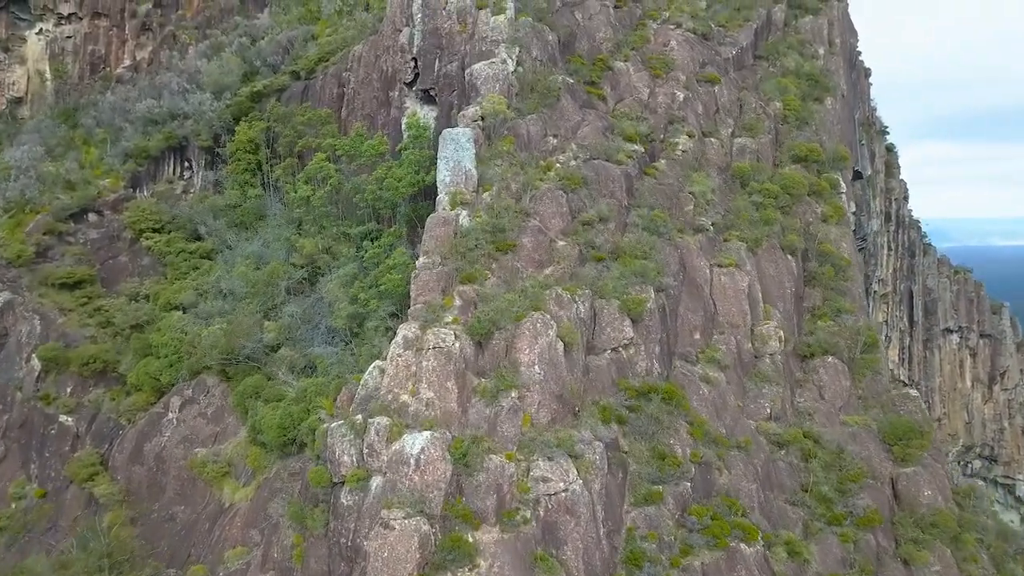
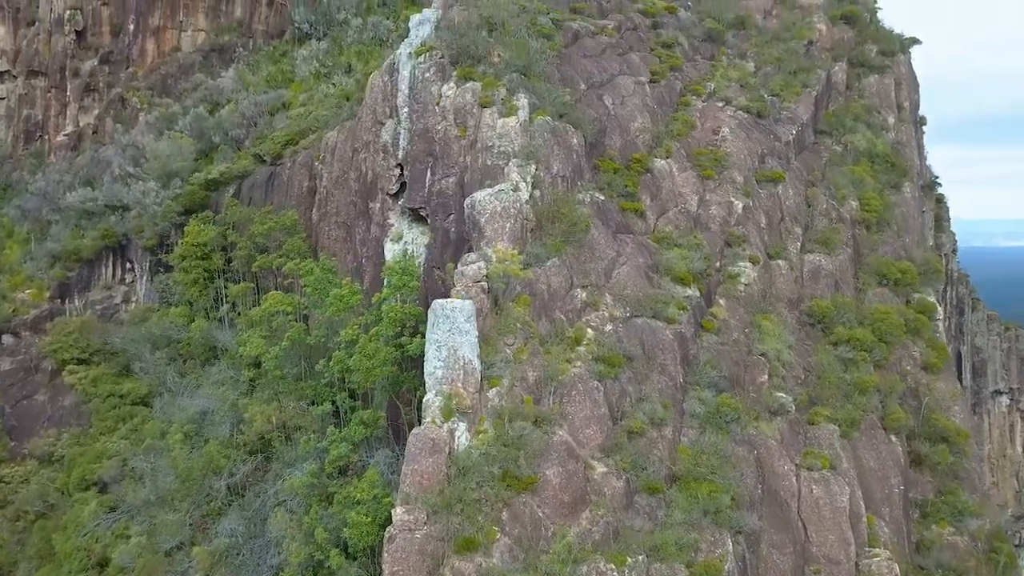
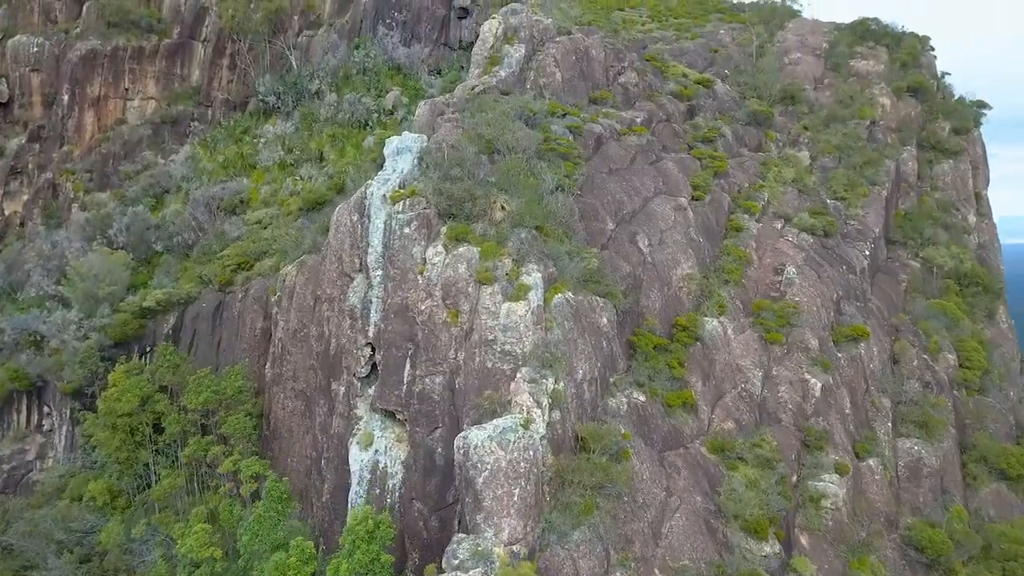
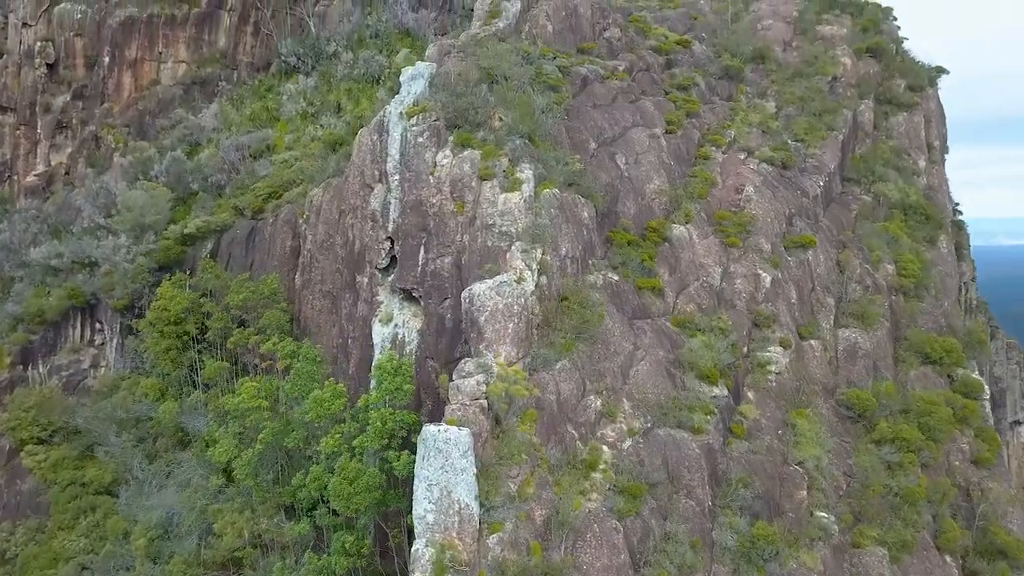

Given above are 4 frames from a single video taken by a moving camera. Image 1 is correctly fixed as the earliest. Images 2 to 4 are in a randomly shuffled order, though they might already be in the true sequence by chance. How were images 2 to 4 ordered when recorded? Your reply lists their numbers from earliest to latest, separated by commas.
2, 4, 3
